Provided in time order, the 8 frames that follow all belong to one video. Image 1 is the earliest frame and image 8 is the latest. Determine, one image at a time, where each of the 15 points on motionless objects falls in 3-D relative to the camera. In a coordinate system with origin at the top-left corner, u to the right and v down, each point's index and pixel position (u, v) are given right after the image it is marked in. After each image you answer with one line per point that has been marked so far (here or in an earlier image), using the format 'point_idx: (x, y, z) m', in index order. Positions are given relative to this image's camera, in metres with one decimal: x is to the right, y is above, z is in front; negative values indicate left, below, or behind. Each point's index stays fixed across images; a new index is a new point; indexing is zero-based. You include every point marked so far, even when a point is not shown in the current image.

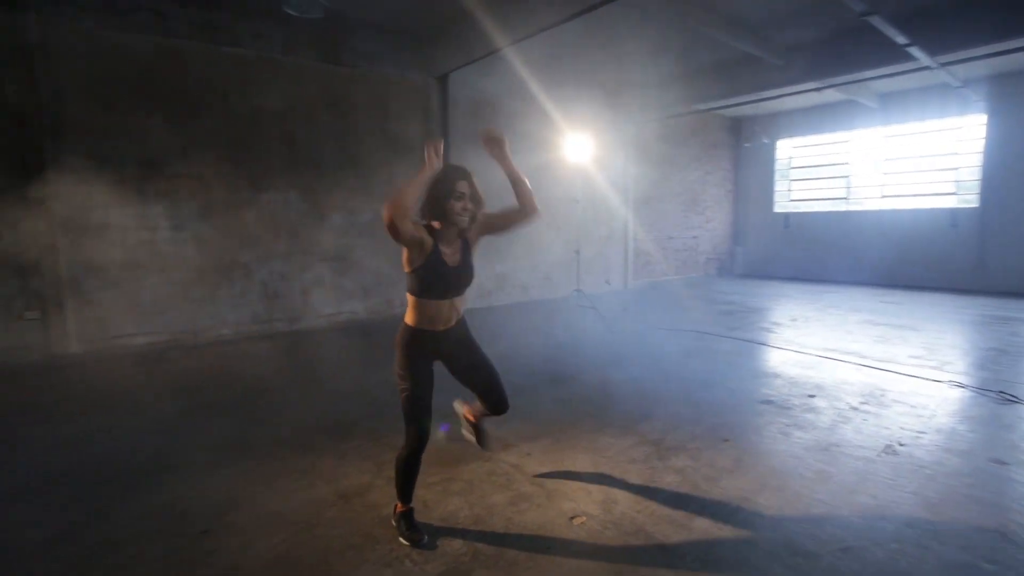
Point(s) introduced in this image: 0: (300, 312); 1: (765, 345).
0: (-2.4, -0.3, +6.1) m
1: (+2.5, -0.6, +5.3) m
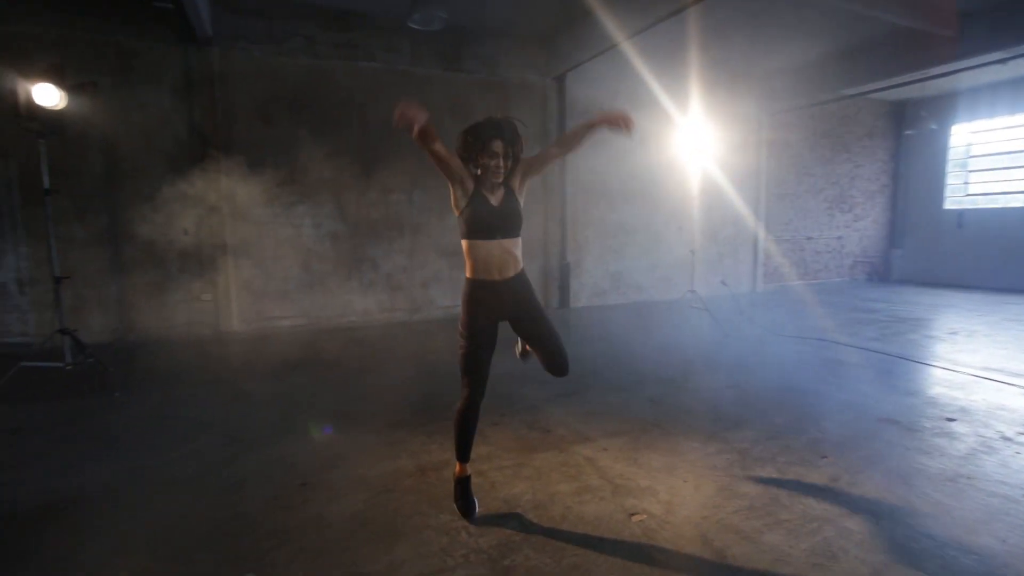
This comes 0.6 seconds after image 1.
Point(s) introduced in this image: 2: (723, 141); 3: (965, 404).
0: (-1.1, -0.2, +6.6) m
1: (+3.5, -0.6, +4.7) m
2: (+3.3, +2.3, +8.6) m
3: (+3.0, -0.7, +3.6) m
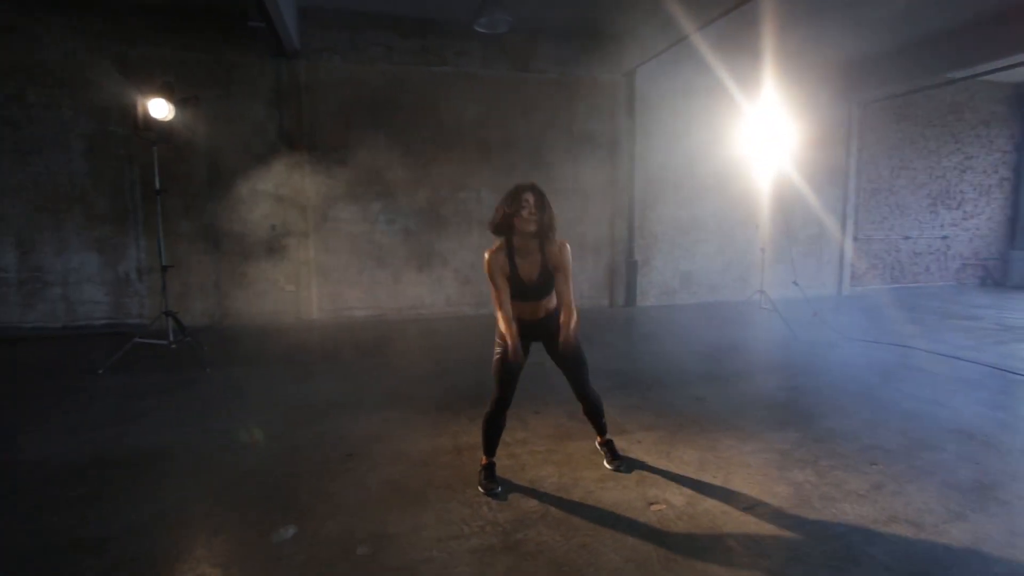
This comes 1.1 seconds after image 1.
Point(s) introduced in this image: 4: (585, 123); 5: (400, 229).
0: (-0.3, -0.1, +6.8) m
1: (+3.9, -0.6, +4.2) m
2: (+4.4, +2.3, +8.1) m
3: (+3.3, -0.8, +3.2) m
4: (+1.0, +2.2, +7.0) m
5: (-1.3, +0.7, +6.4) m
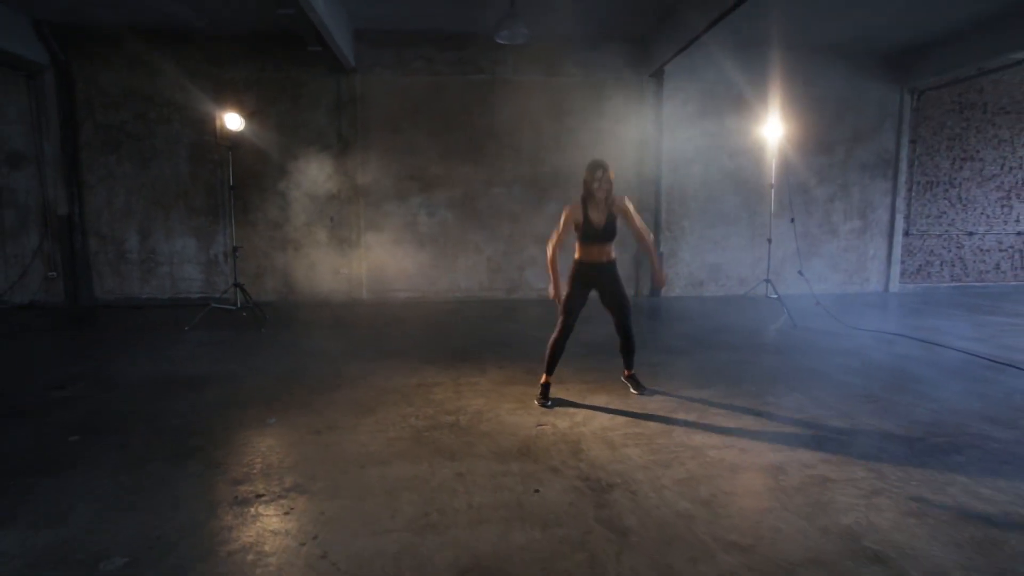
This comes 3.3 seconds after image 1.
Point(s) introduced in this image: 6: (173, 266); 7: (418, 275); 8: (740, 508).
0: (+0.1, 0.0, +7.5) m
1: (+3.8, -0.6, +4.3) m
2: (+5.0, +2.4, +8.0) m
3: (+3.0, -0.7, +3.4) m
4: (+1.4, +2.4, +7.5) m
5: (-1.0, +0.9, +7.3) m
6: (-4.5, +0.3, +7.0) m
7: (-1.3, +0.2, +7.3) m
8: (+0.8, -0.8, +1.9) m
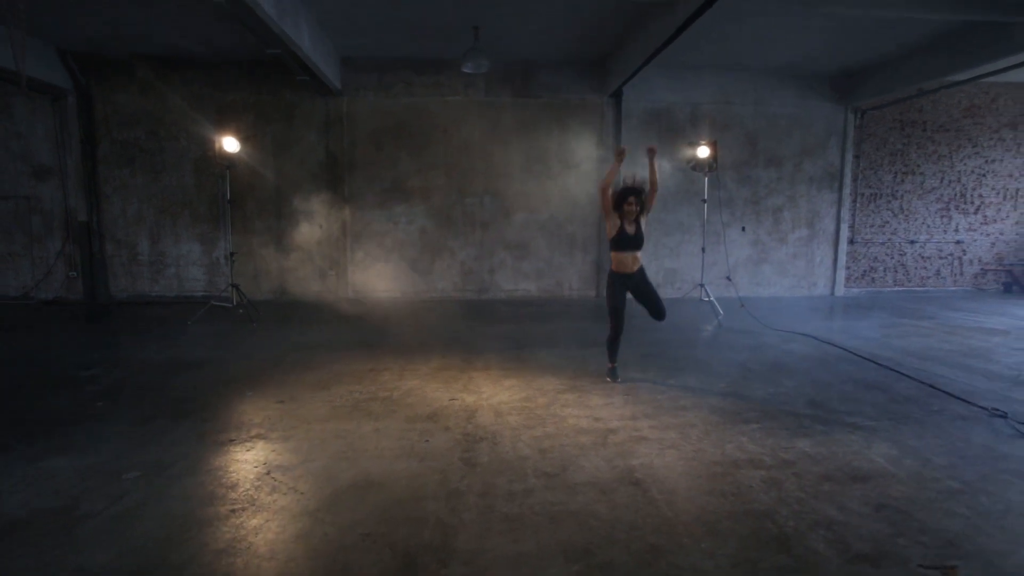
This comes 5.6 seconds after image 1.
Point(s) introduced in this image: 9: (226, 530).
0: (-0.4, 0.0, +8.3) m
1: (+3.3, -0.6, +5.0) m
2: (+4.6, +2.3, +8.7) m
3: (+2.5, -0.7, +4.1) m
4: (+1.0, +2.3, +8.2) m
5: (-1.5, +0.9, +8.1) m
6: (-4.9, +0.3, +7.9) m
7: (-1.7, +0.2, +8.2) m
8: (+0.3, -0.8, +2.7) m
9: (-1.1, -0.9, +2.0) m
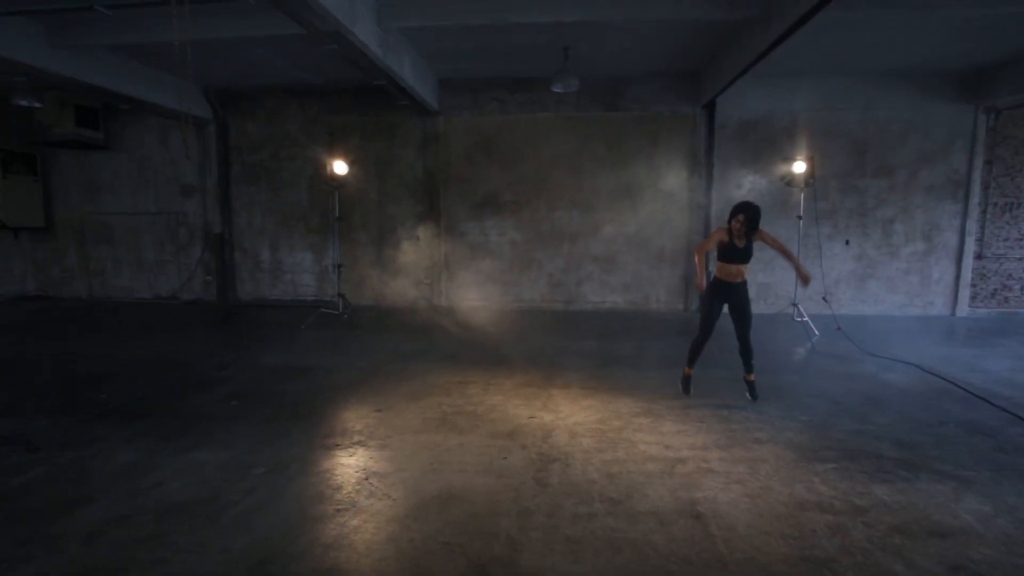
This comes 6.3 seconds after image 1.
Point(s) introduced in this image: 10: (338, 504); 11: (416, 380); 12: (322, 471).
0: (+0.9, -0.2, +8.5) m
1: (+4.0, -0.9, +4.6) m
2: (+5.9, +2.1, +8.1) m
3: (+3.0, -1.0, +3.9) m
4: (+2.3, +2.1, +8.2) m
5: (-0.1, +0.8, +8.5) m
6: (-3.6, +0.2, +8.8) m
7: (-0.4, 0.0, +8.6) m
8: (+0.6, -1.0, +2.9) m
9: (-0.8, -1.1, +2.4) m
10: (-0.9, -1.1, +2.6) m
11: (-0.9, -0.8, +4.6) m
12: (-1.1, -1.0, +3.0) m
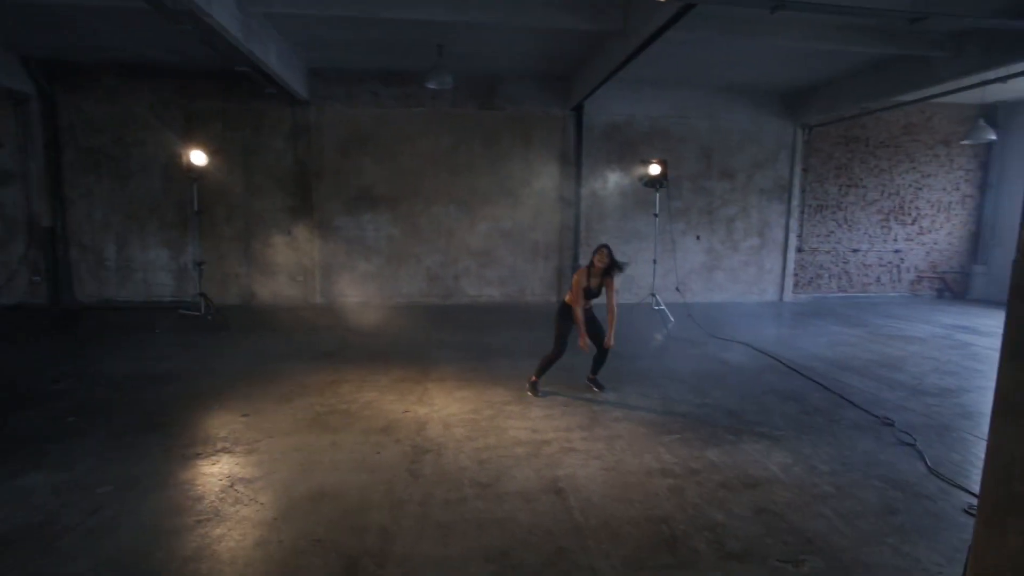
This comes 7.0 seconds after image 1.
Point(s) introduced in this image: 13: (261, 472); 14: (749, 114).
0: (-1.0, -0.1, +8.6) m
1: (+2.9, -0.8, +5.5) m
2: (+4.0, +2.2, +9.2) m
3: (+2.1, -0.9, +4.6) m
4: (+0.4, +2.2, +8.6) m
5: (-2.0, +0.8, +8.3) m
6: (-5.5, +0.2, +8.0) m
7: (-2.3, +0.1, +8.4) m
8: (-0.1, -1.0, +3.0) m
9: (-1.4, -1.1, +2.3) m
10: (-1.5, -1.1, +2.5) m
11: (-1.9, -0.8, +4.5) m
12: (-1.7, -1.0, +2.8) m
13: (-1.4, -1.0, +2.9) m
14: (+4.1, +3.0, +9.2) m
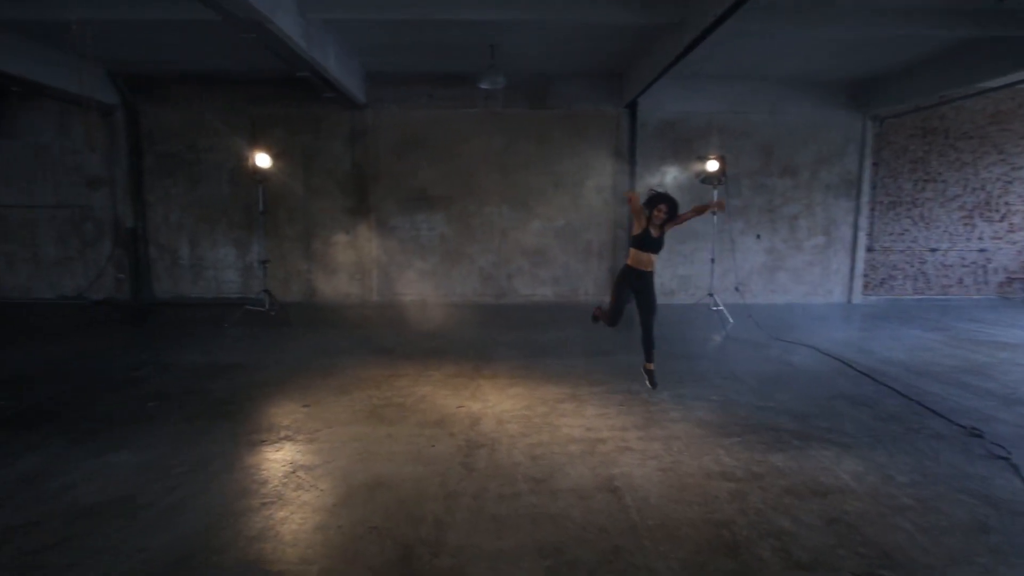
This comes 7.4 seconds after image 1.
0: (-0.1, -0.1, +8.6) m
1: (+3.4, -0.8, +5.2) m
2: (+4.9, +2.2, +8.8) m
3: (+2.5, -0.9, +4.3) m
4: (+1.3, +2.2, +8.5) m
5: (-1.2, +0.9, +8.5) m
6: (-4.7, +0.3, +8.4) m
7: (-1.5, +0.1, +8.6) m
8: (+0.2, -1.0, +3.0) m
9: (-1.2, -1.1, +2.4) m
10: (-1.2, -1.0, +2.6) m
11: (-1.5, -0.7, +4.6) m
12: (-1.5, -1.0, +2.9) m
13: (-1.1, -1.0, +3.0) m
14: (+5.0, +3.0, +8.7) m
